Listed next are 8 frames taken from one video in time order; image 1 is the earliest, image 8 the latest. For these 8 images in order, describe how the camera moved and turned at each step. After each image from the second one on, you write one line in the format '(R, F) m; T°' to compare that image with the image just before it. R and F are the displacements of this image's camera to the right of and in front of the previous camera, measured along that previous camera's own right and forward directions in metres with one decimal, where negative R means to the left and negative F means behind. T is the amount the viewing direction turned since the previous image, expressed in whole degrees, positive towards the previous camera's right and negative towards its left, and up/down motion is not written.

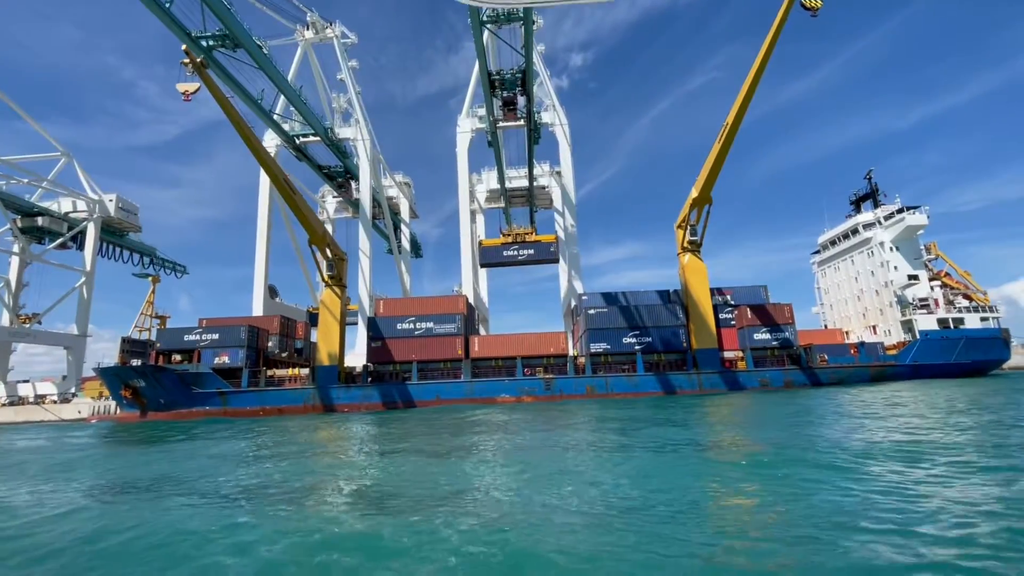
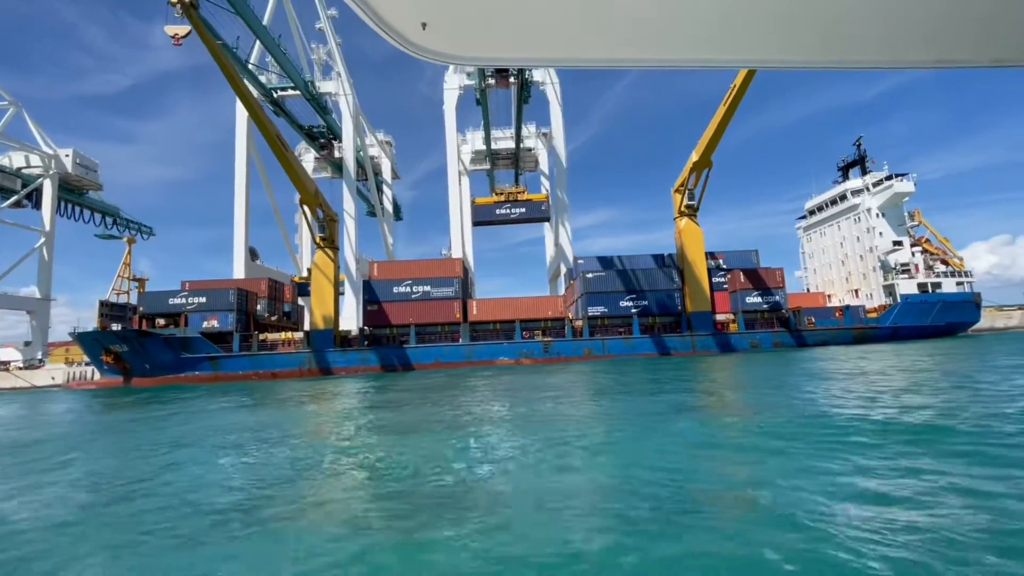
(-0.7, +0.1) m; +3°
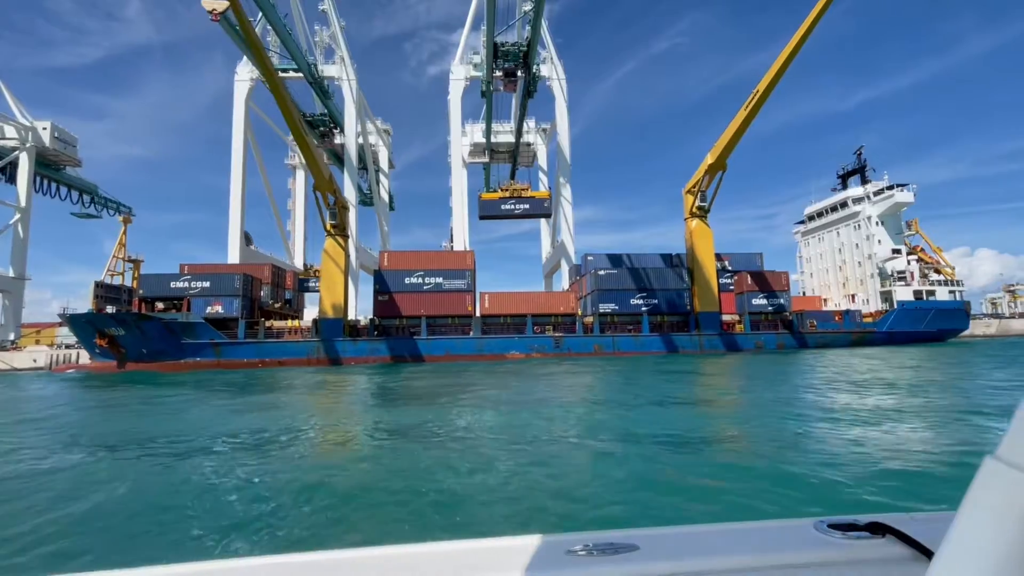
(-1.0, 0.0) m; +3°
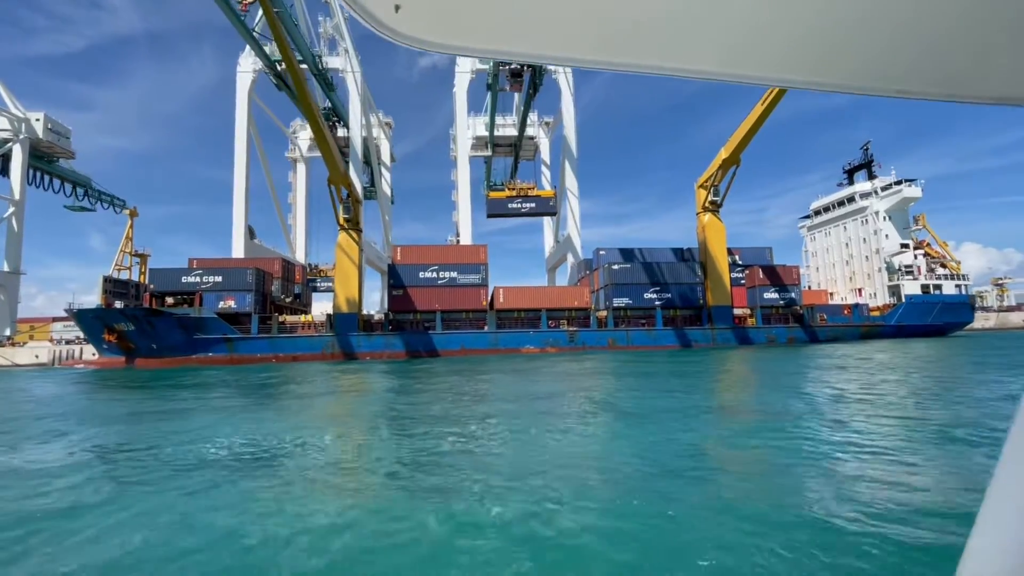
(-0.6, 0.0) m; +1°
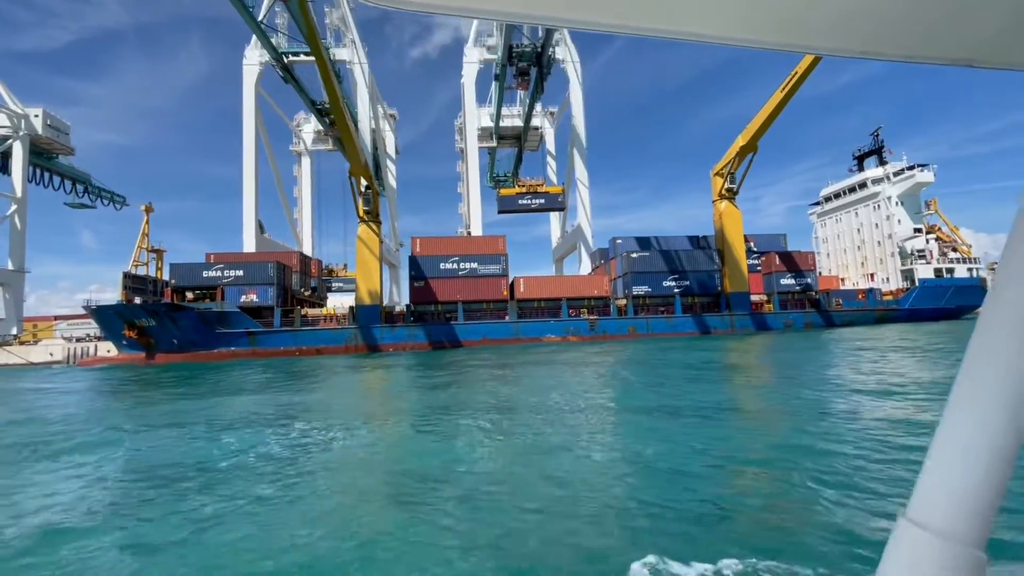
(-0.7, -0.1) m; +1°
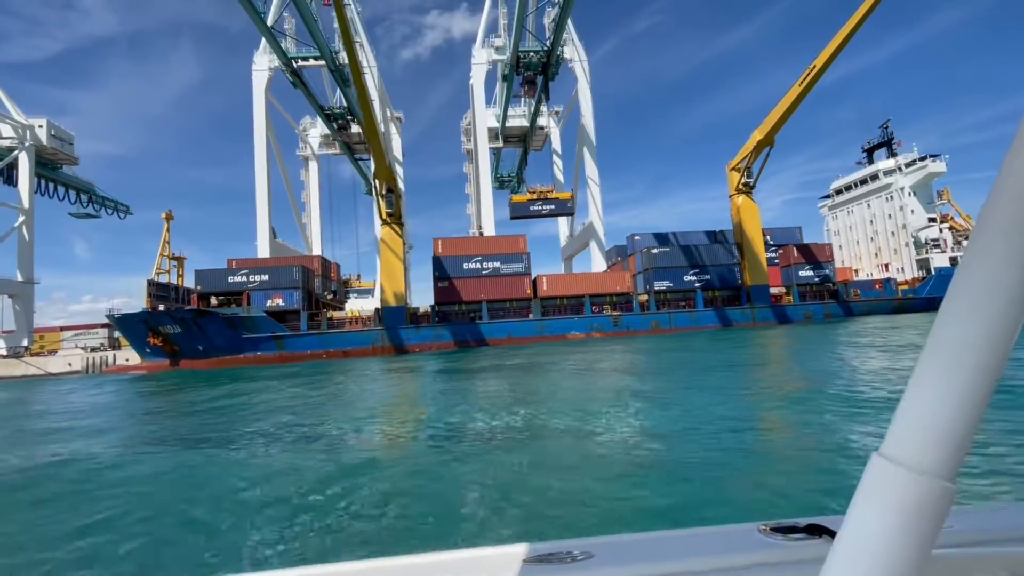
(-0.8, -0.1) m; 0°
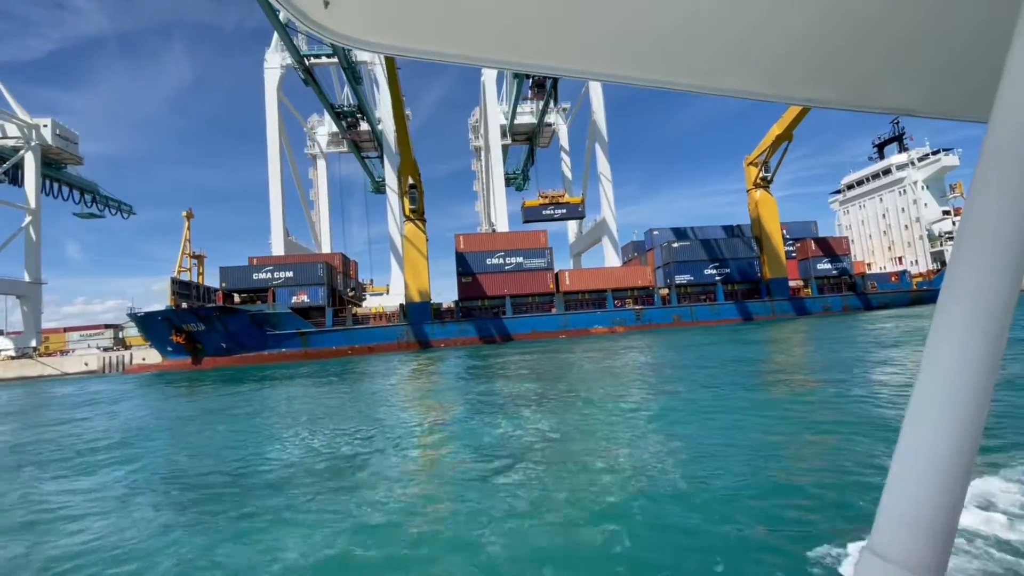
(-0.8, -0.1) m; +1°
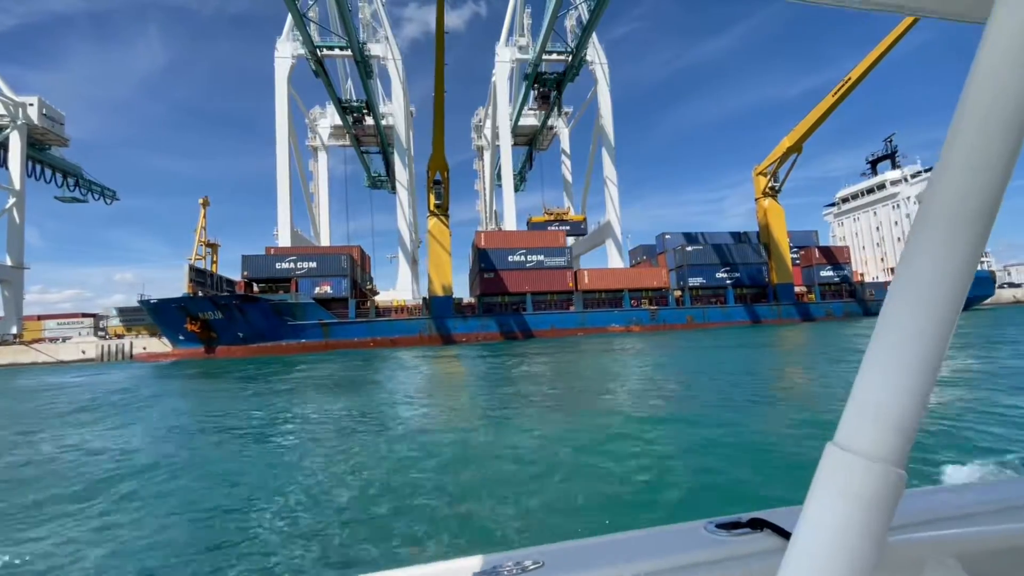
(-1.3, -0.2) m; +3°
